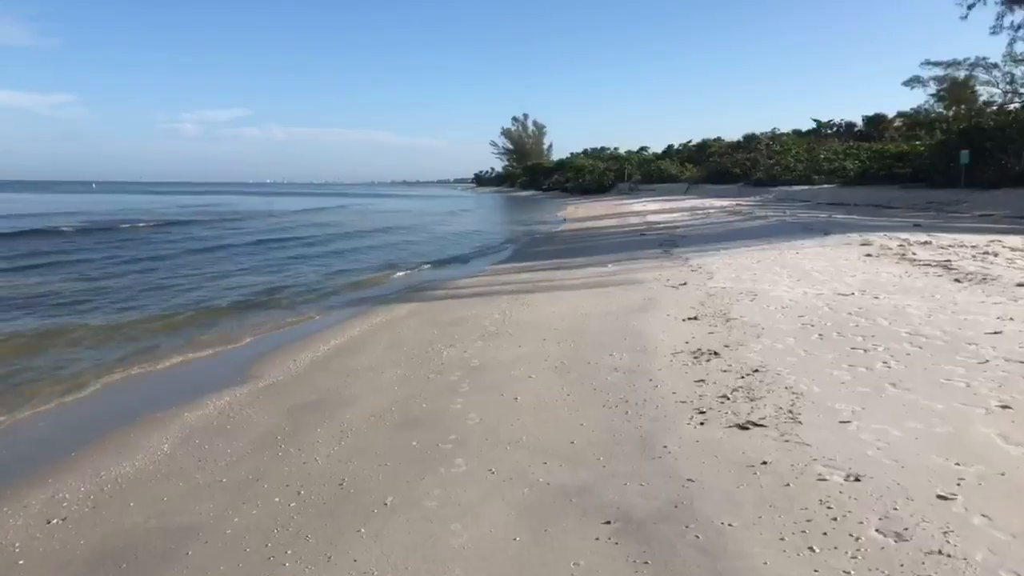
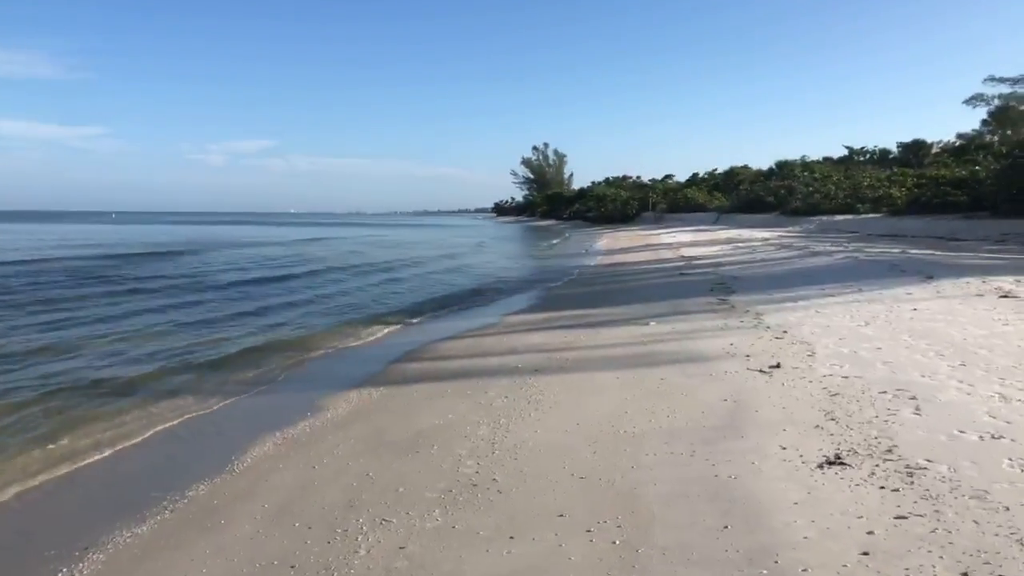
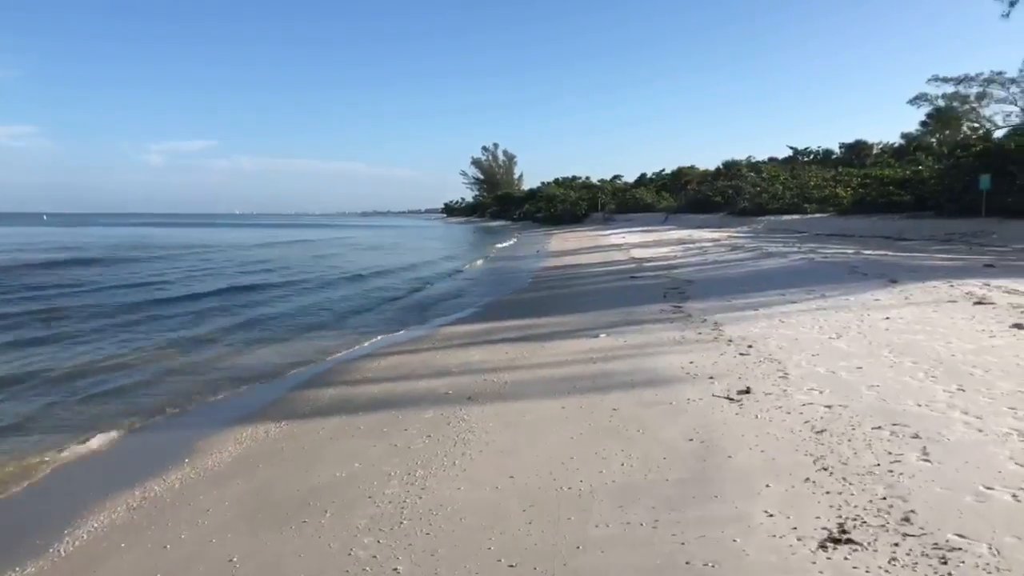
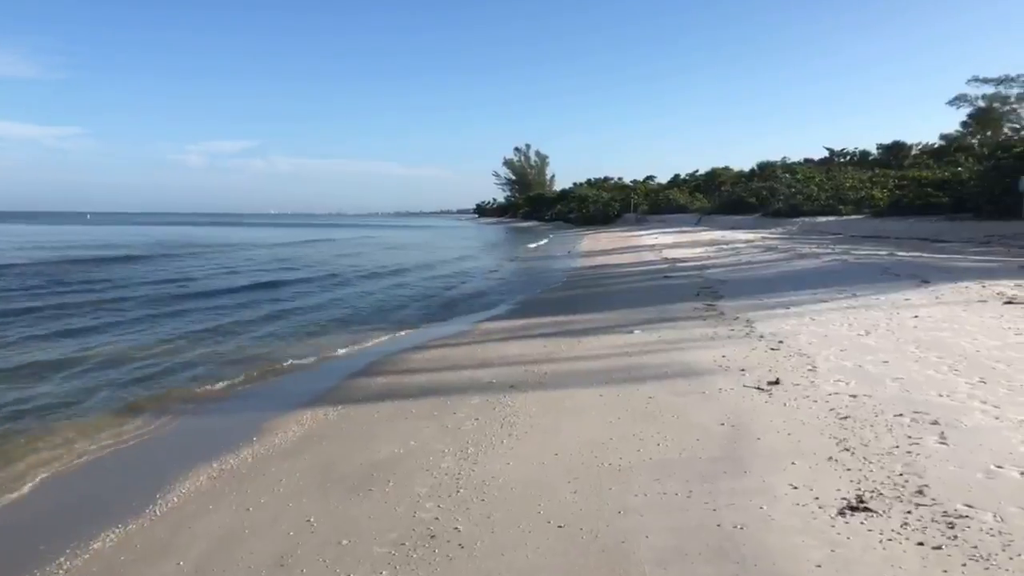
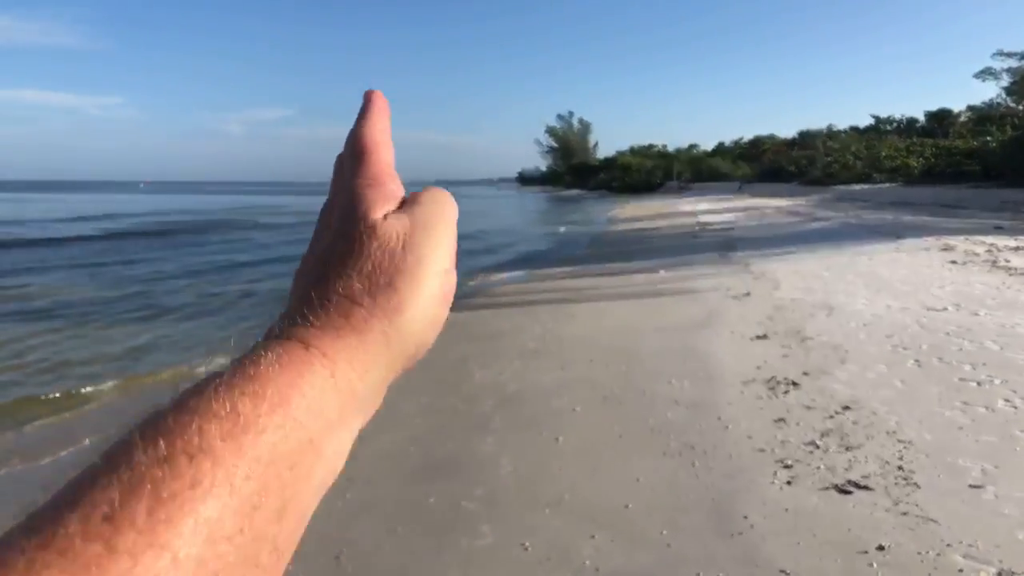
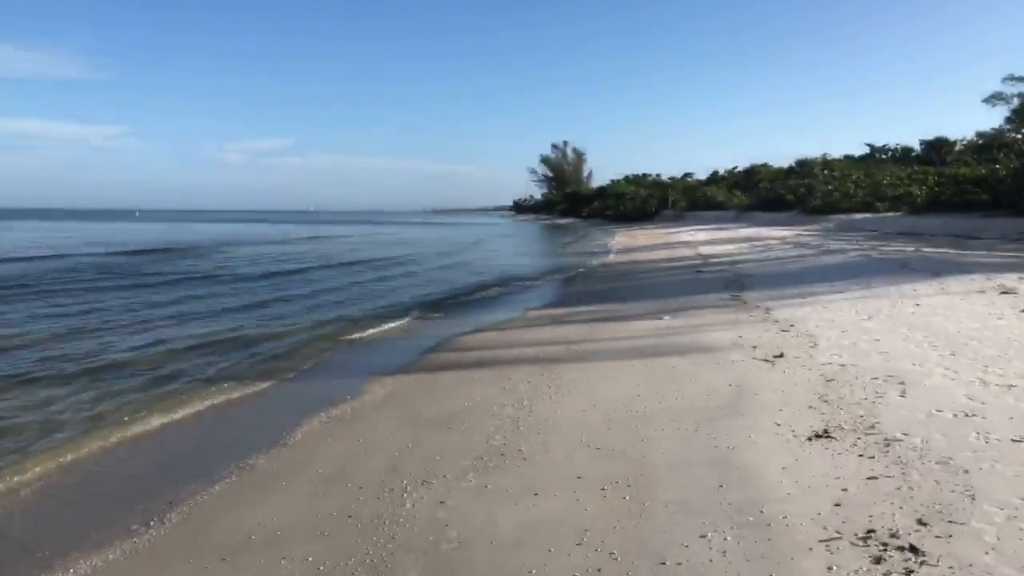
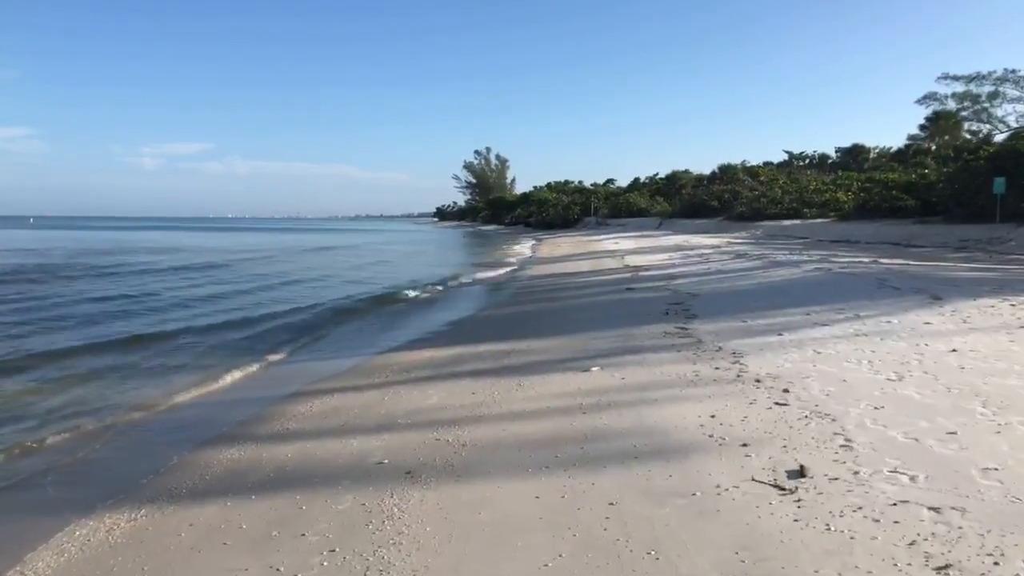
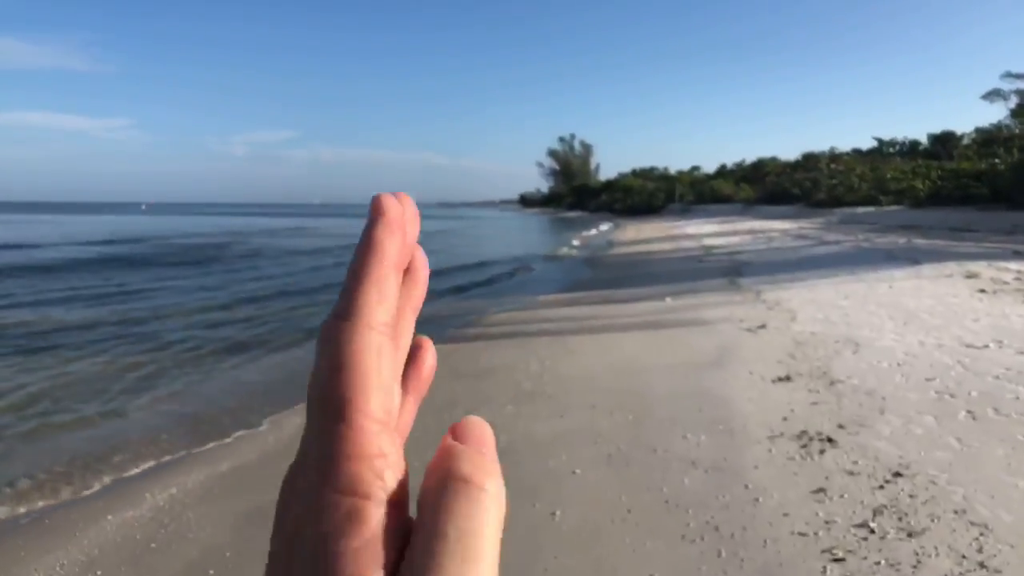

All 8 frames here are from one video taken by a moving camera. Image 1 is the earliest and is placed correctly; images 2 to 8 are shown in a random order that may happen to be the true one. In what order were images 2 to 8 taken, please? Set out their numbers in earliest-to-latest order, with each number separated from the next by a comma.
5, 8, 6, 2, 4, 3, 7
